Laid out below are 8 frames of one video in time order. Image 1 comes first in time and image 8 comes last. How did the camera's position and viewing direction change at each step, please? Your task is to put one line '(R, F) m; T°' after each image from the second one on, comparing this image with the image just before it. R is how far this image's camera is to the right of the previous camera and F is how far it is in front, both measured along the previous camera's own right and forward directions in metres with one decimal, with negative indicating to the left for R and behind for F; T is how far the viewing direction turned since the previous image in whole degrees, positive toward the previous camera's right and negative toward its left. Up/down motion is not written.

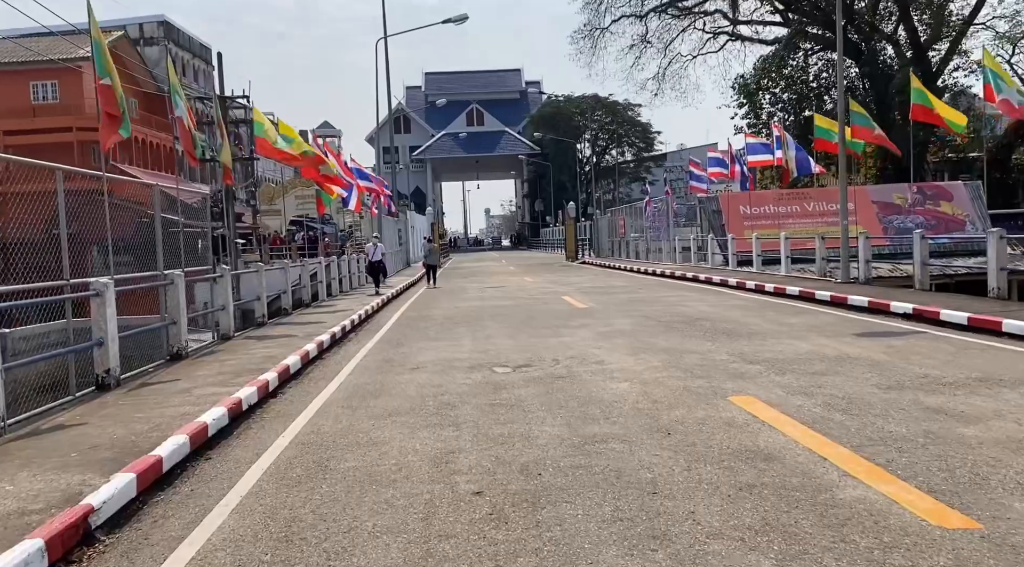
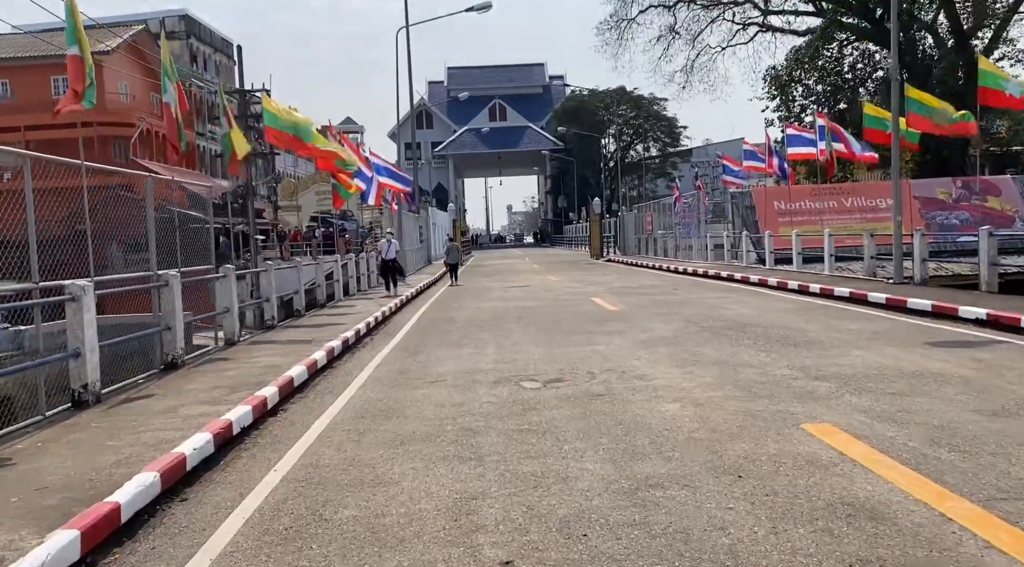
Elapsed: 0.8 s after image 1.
(-0.1, +1.1) m; -2°
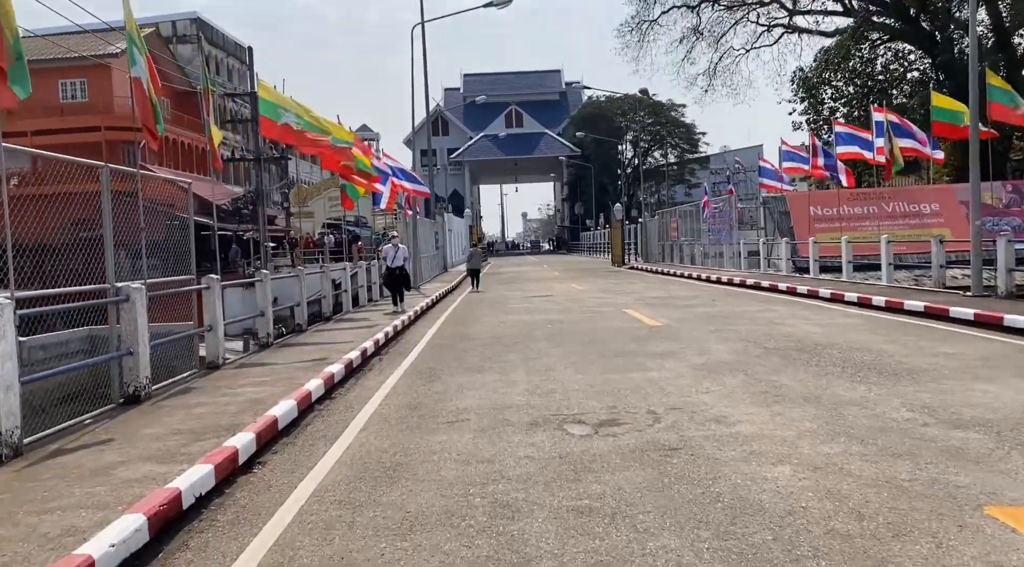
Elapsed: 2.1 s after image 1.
(-0.2, +1.8) m; -1°
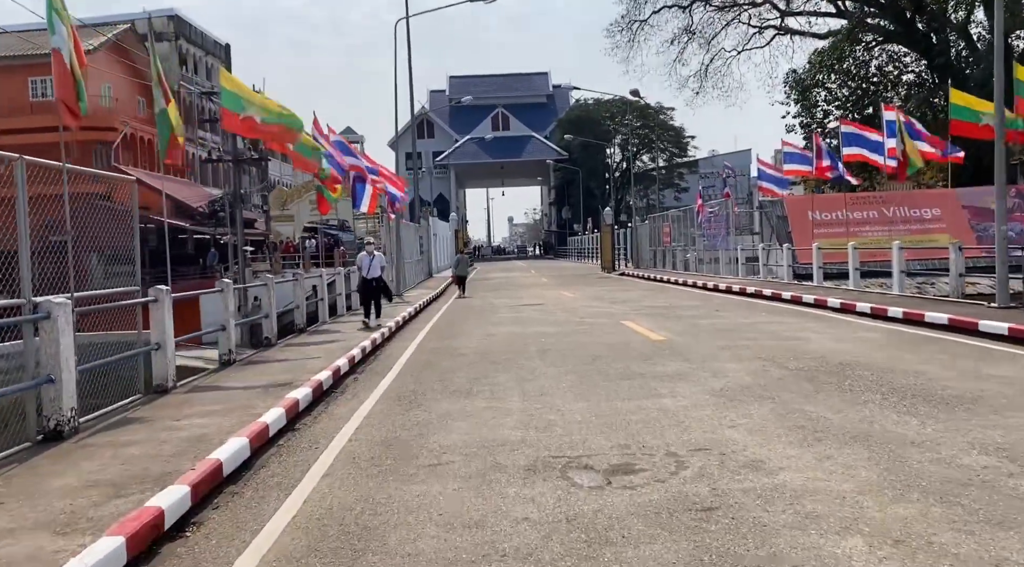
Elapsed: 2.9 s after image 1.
(0.0, +1.1) m; +1°
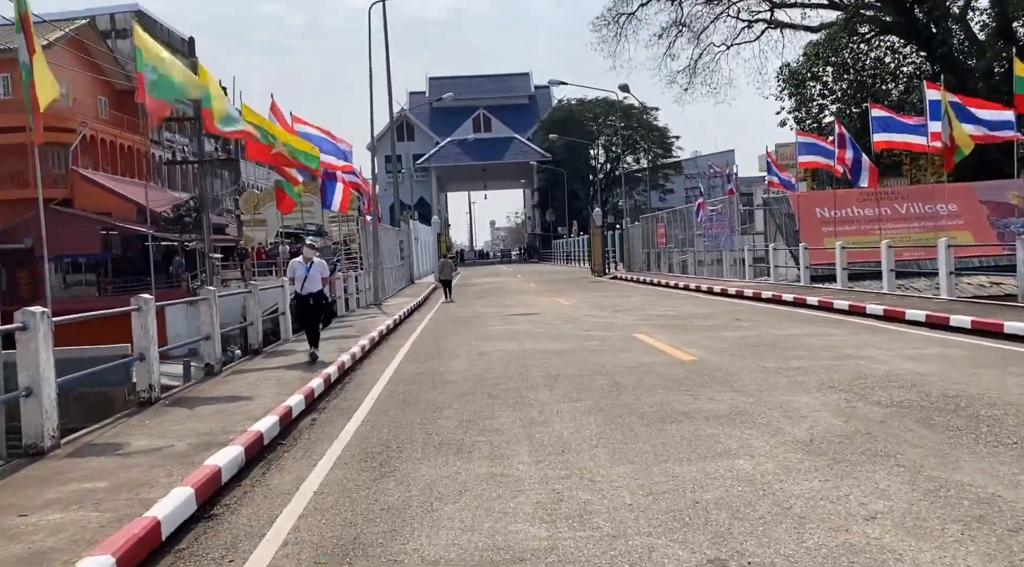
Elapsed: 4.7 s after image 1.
(-0.2, +2.3) m; +1°
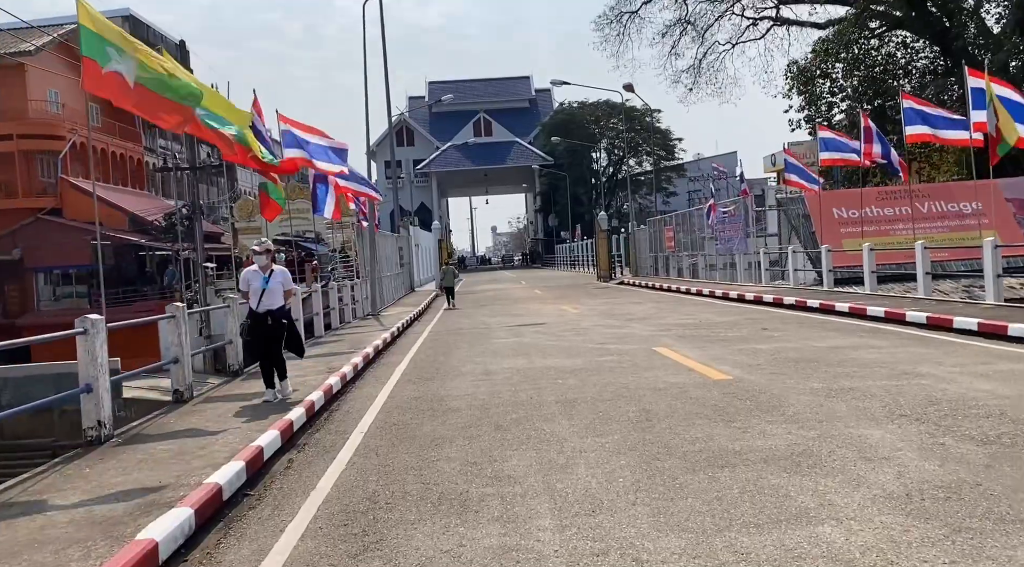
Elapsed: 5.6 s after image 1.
(-0.1, +1.3) m; 0°
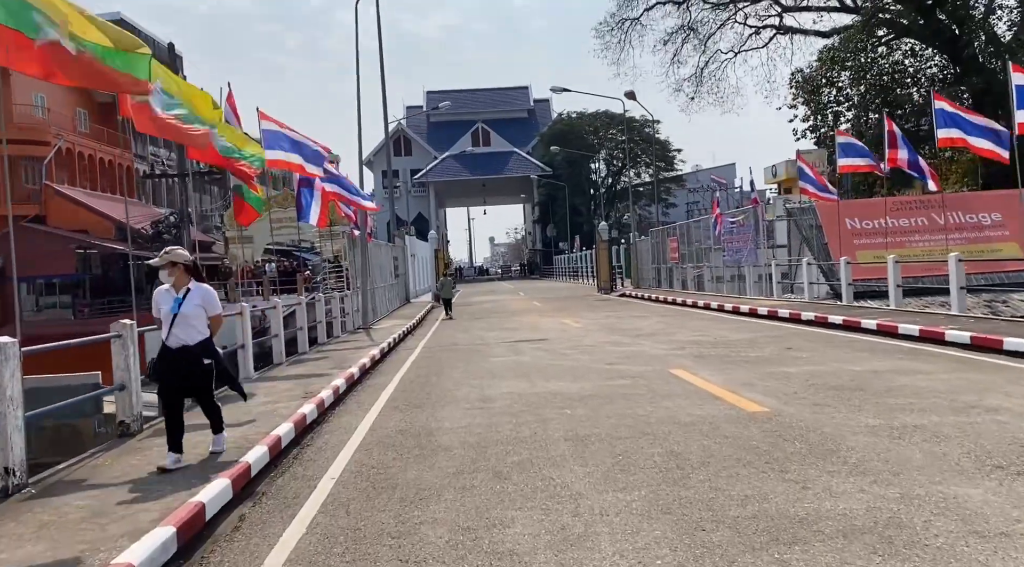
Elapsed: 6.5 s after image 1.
(0.0, +1.3) m; 0°
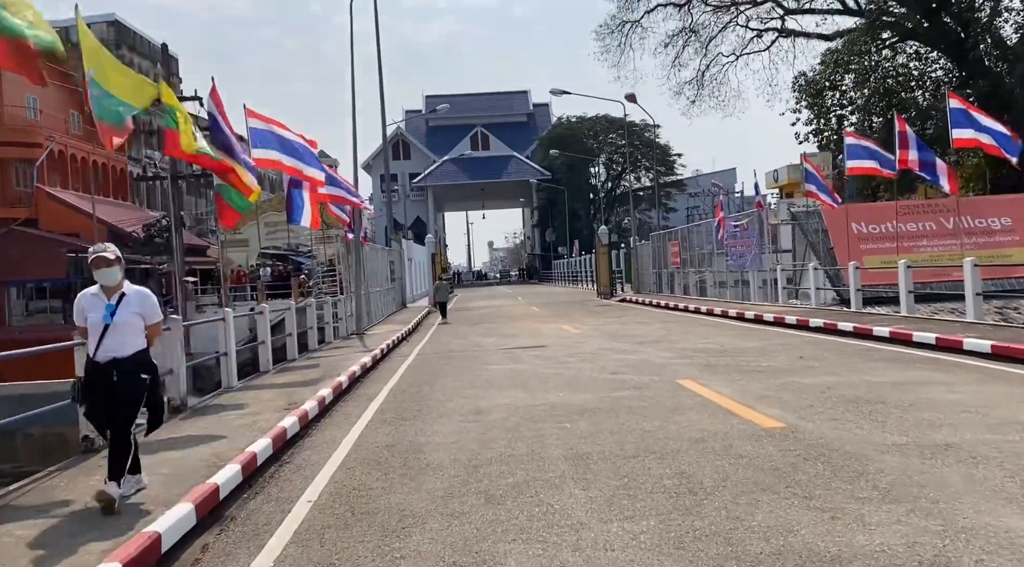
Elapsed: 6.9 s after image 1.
(0.0, +0.6) m; 0°
